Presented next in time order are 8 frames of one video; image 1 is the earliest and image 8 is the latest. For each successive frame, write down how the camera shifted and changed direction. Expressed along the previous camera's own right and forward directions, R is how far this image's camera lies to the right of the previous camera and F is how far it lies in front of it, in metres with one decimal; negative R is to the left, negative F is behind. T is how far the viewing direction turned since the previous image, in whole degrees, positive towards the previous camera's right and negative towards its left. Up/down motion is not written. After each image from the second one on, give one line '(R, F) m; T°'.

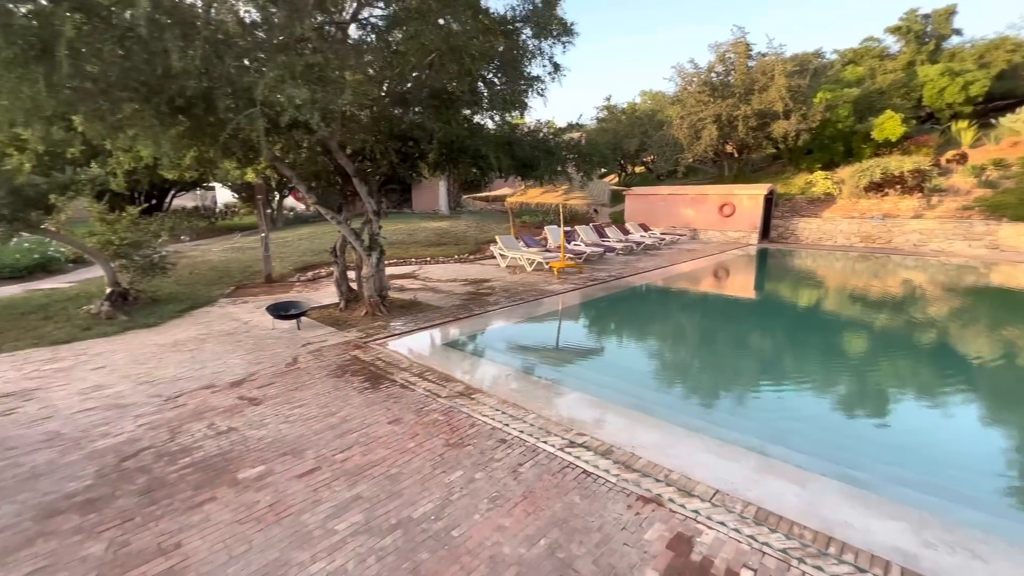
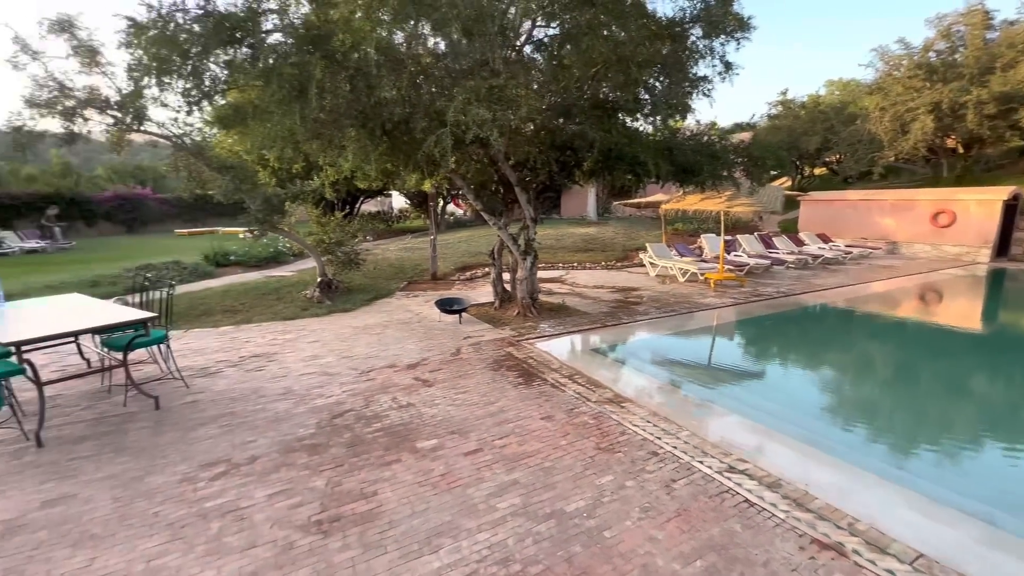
(-0.1, -0.2) m; -18°
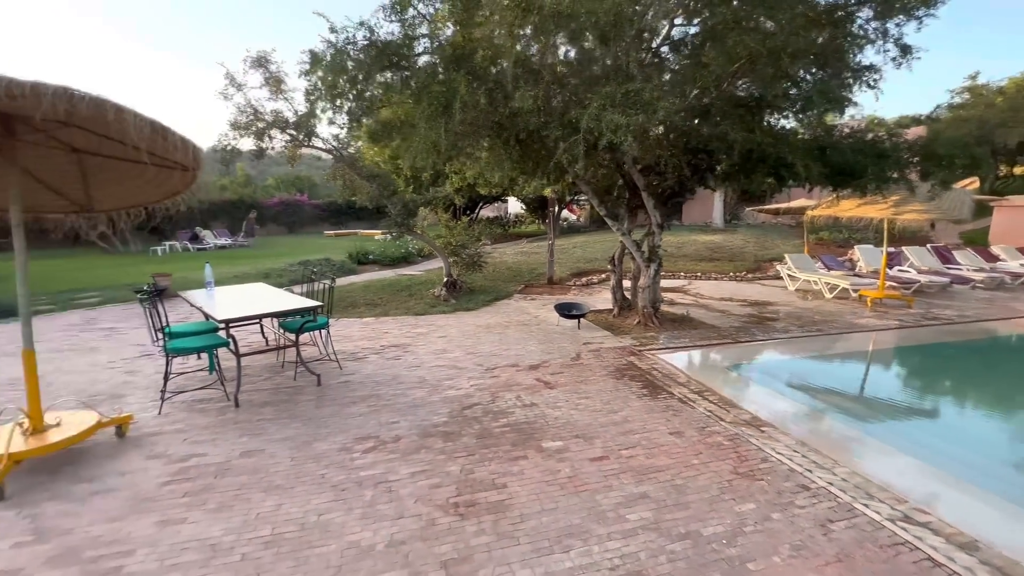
(-0.2, -0.1) m; -14°
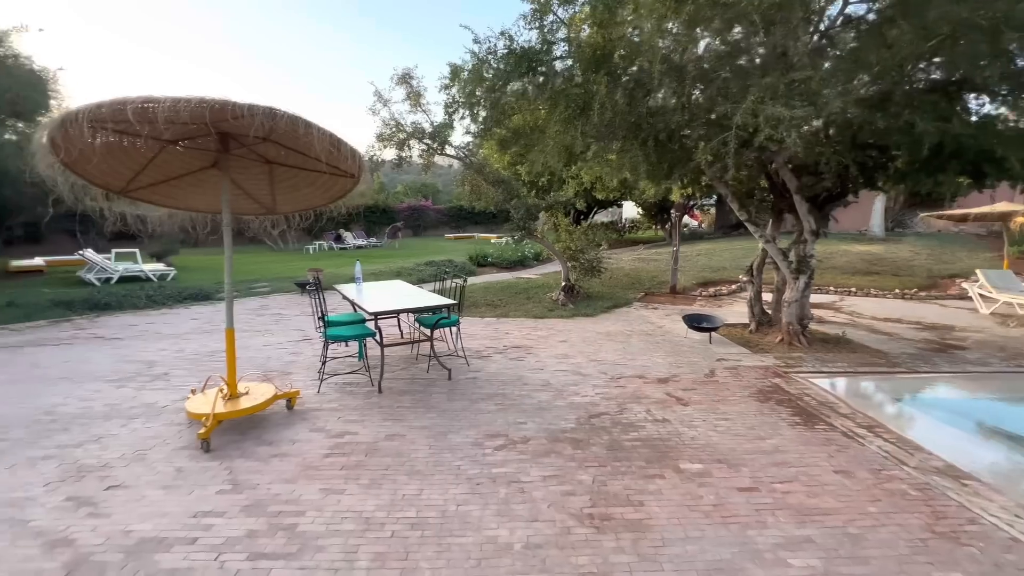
(-0.3, 0.0) m; -14°
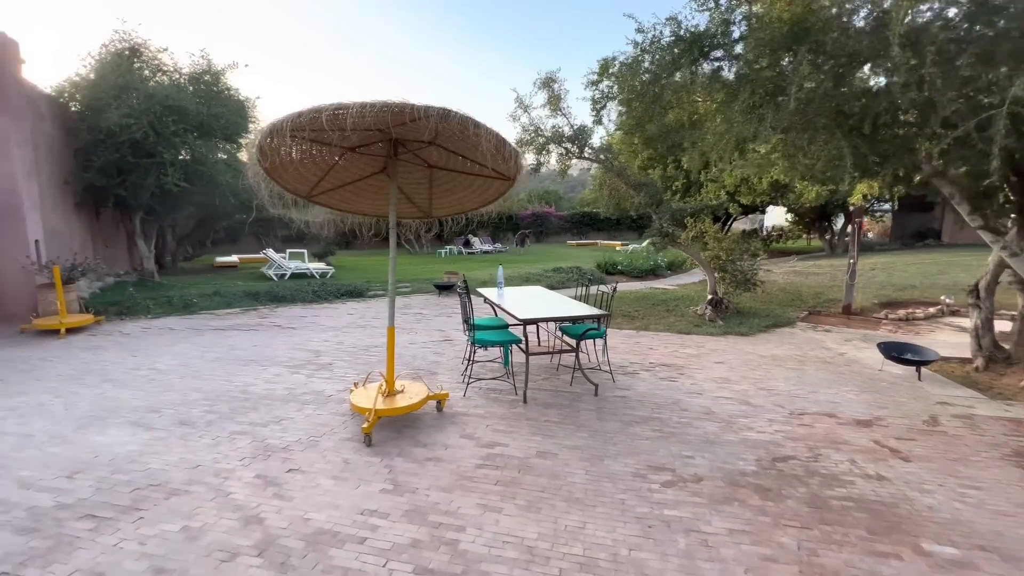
(-0.5, +0.3) m; -14°
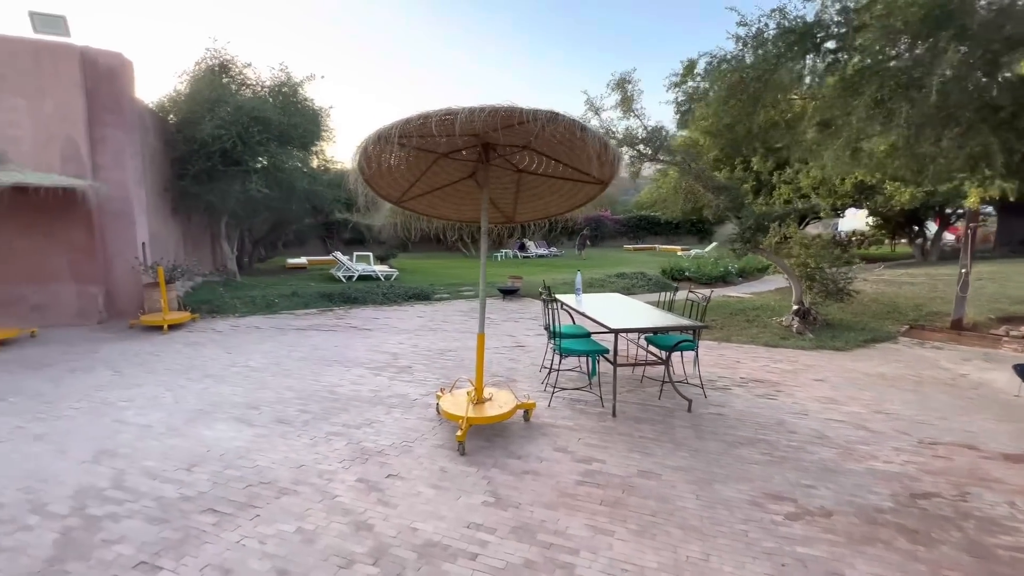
(-0.5, +0.1) m; -6°
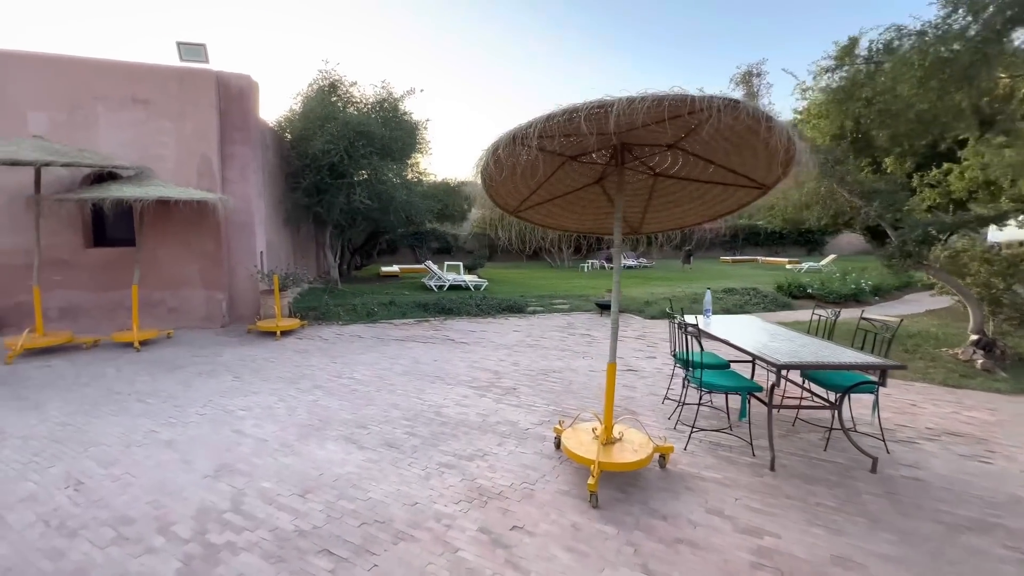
(-0.5, +0.5) m; -10°
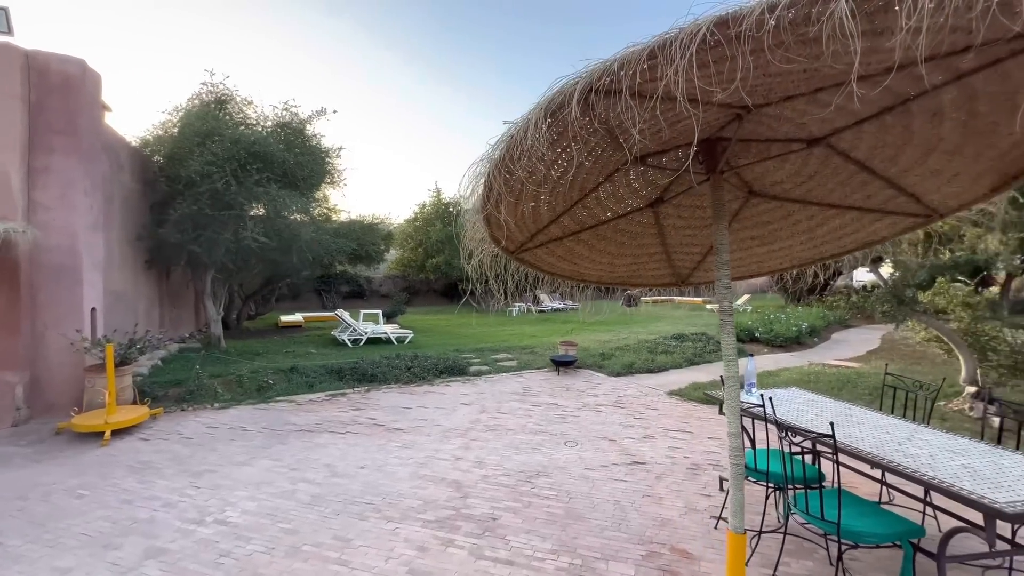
(-0.6, +2.0) m; +11°
